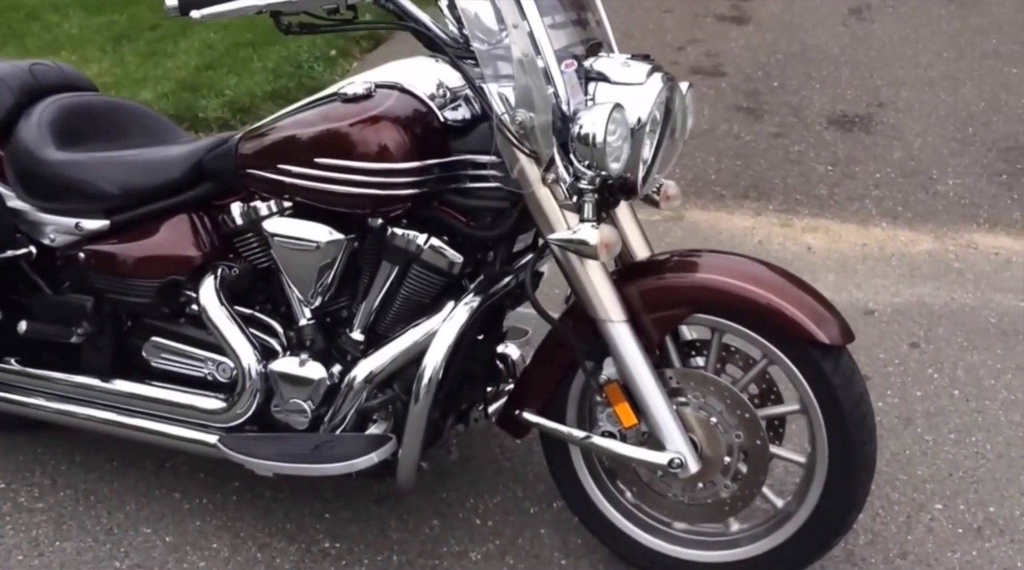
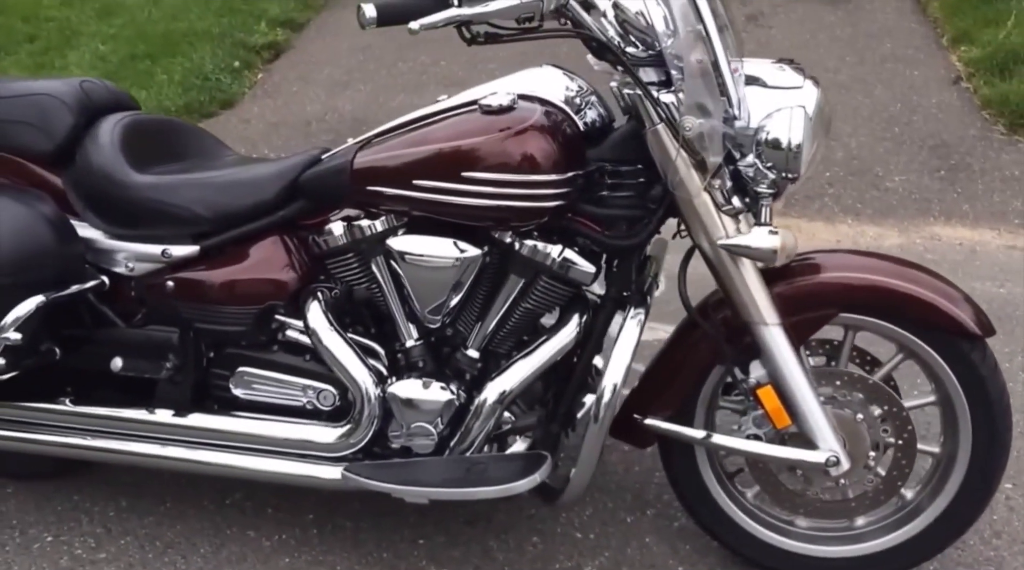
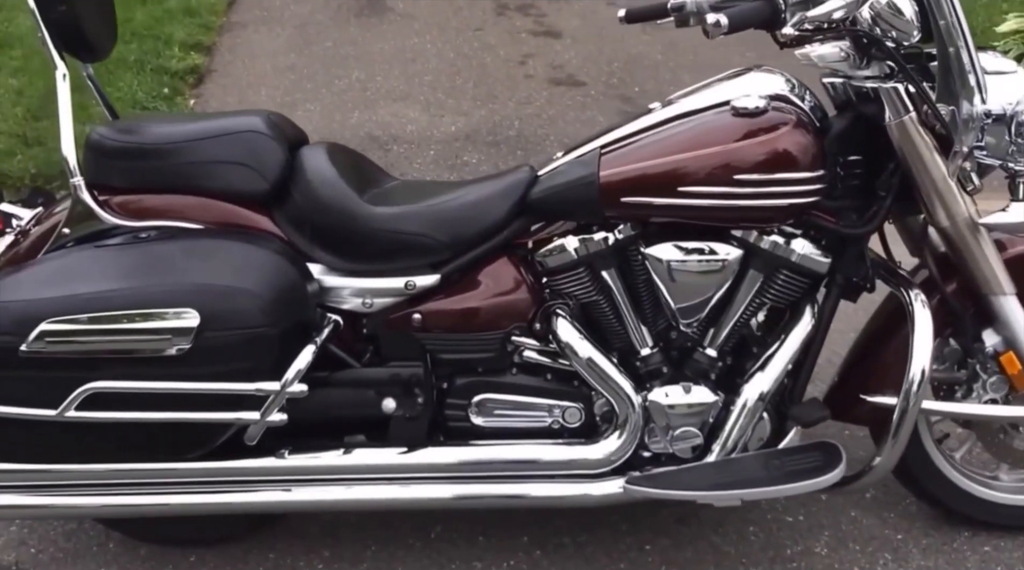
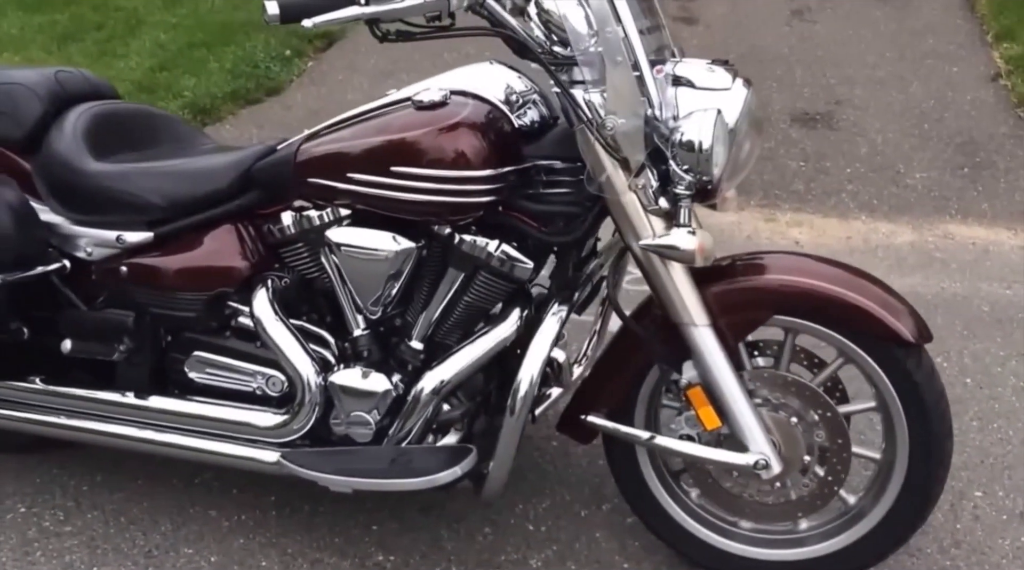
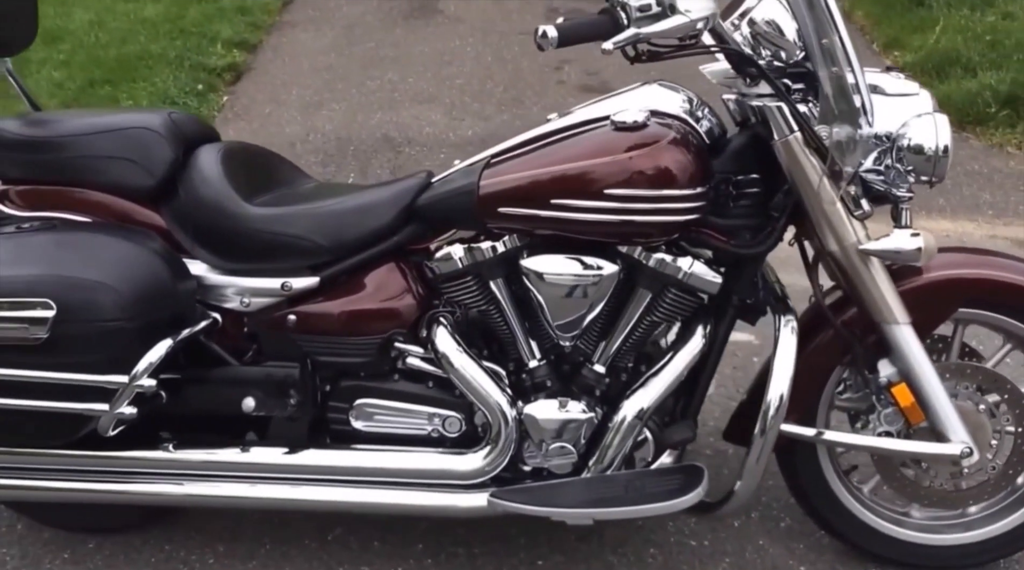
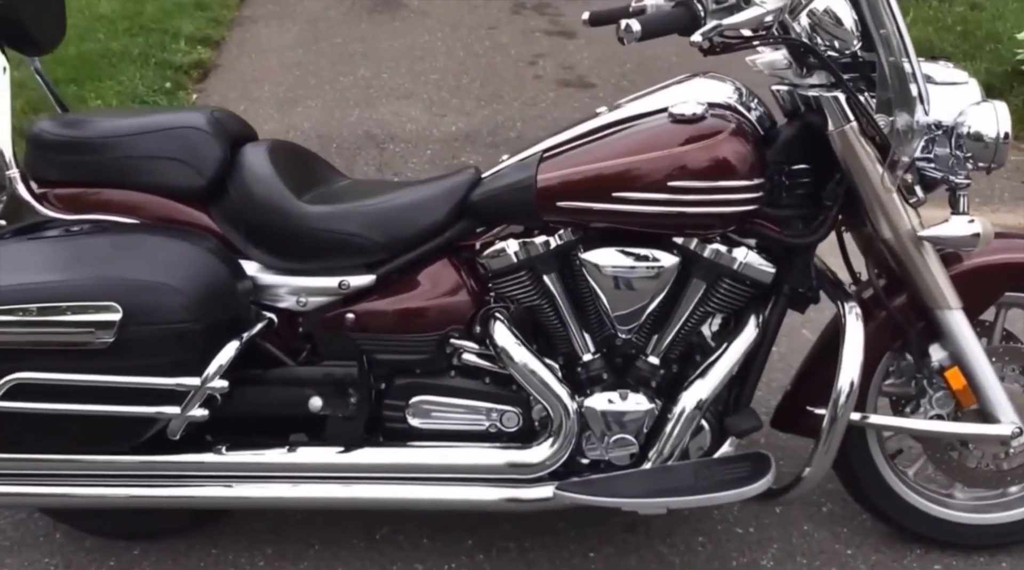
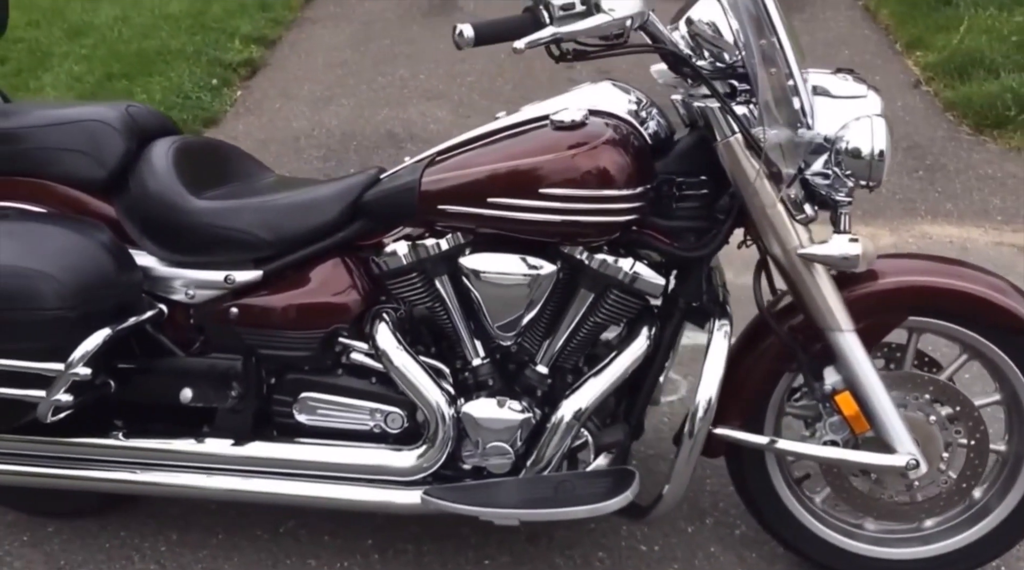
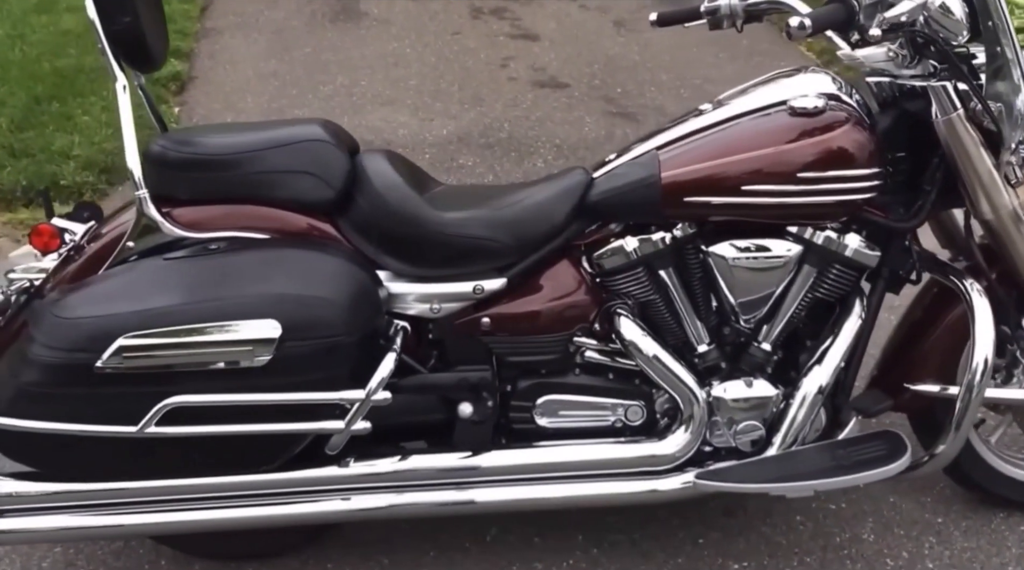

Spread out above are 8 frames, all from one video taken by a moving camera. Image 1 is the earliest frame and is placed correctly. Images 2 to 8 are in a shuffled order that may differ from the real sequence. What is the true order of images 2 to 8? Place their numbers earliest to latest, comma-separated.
4, 2, 7, 5, 6, 3, 8
